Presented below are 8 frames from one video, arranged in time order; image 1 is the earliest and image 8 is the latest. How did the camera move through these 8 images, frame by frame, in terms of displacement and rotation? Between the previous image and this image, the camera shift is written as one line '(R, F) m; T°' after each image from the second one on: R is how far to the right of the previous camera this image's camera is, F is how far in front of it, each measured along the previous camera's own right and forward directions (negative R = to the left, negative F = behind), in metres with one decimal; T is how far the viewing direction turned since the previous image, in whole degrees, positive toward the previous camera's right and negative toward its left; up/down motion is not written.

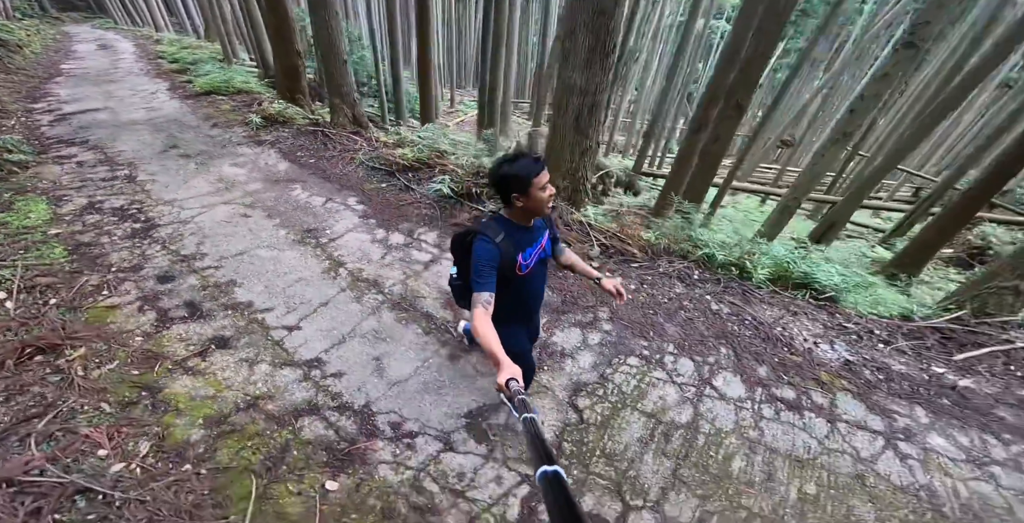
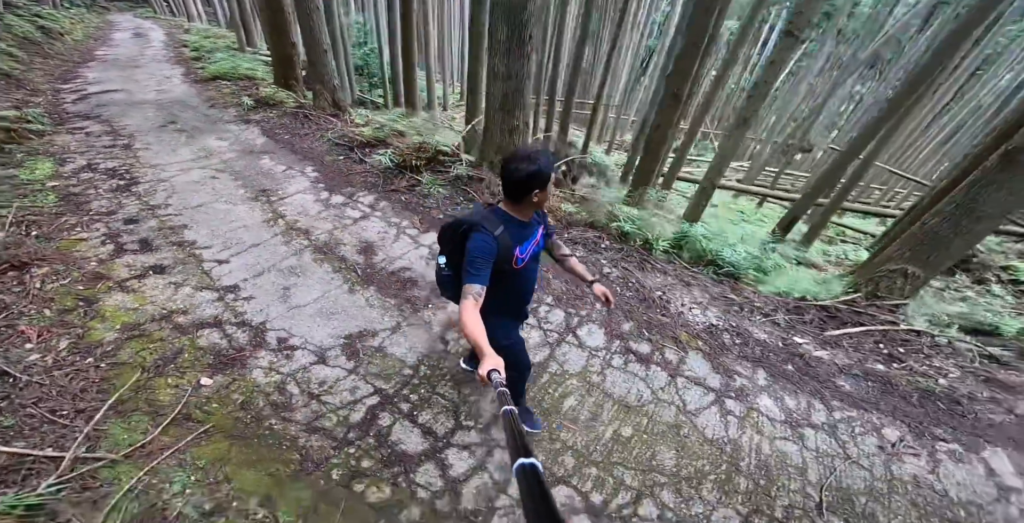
(+1.1, -0.3) m; -4°
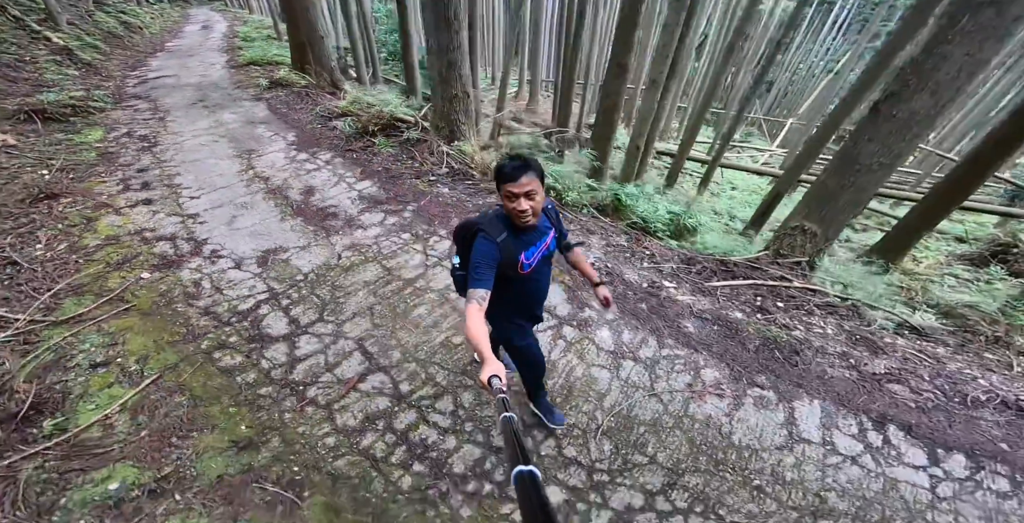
(+1.5, -0.2) m; -9°
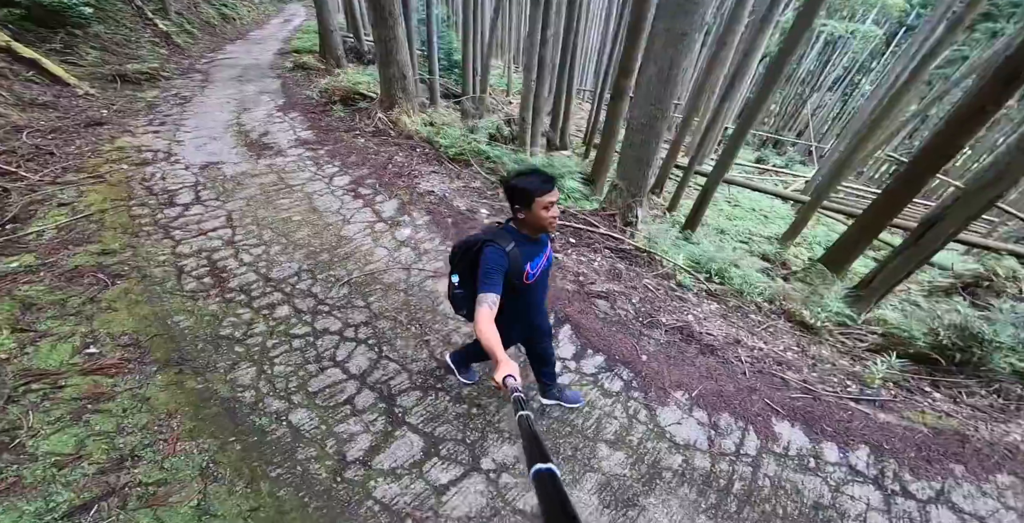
(+2.2, -0.5) m; -10°
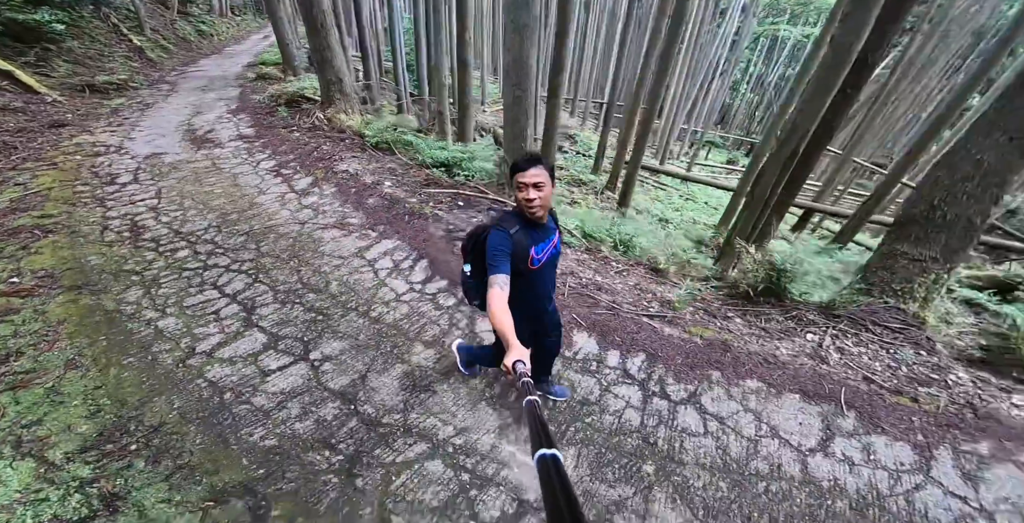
(+1.1, -0.4) m; -1°
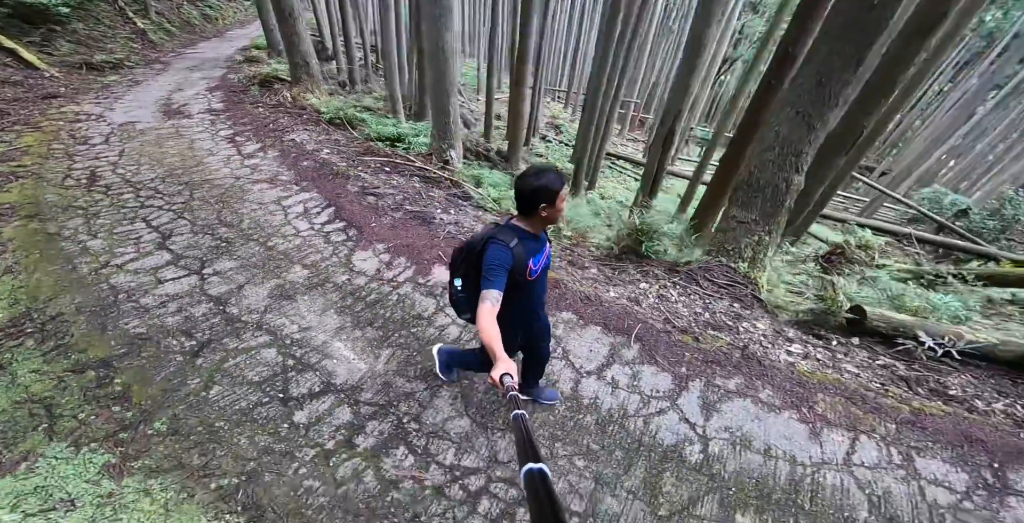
(+1.1, -0.4) m; -2°
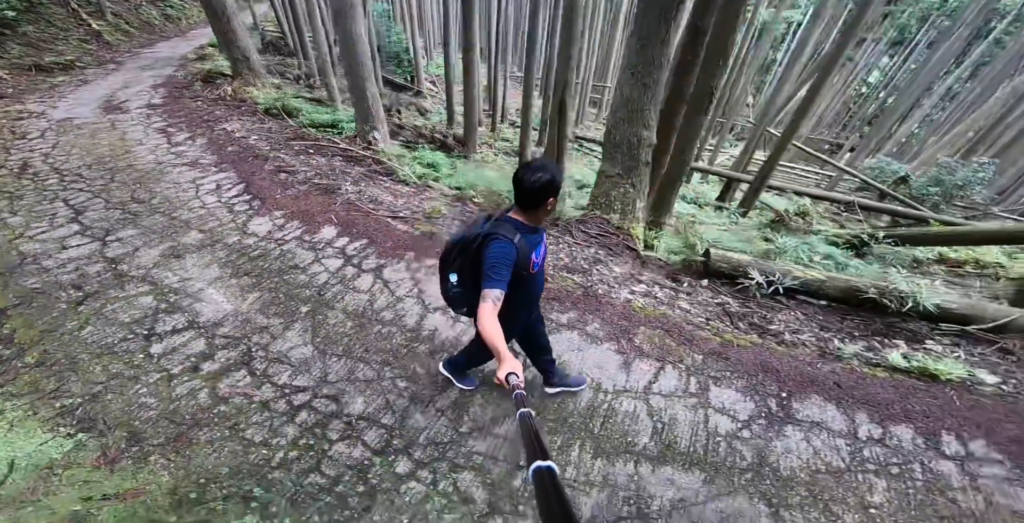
(+0.9, -0.2) m; 0°
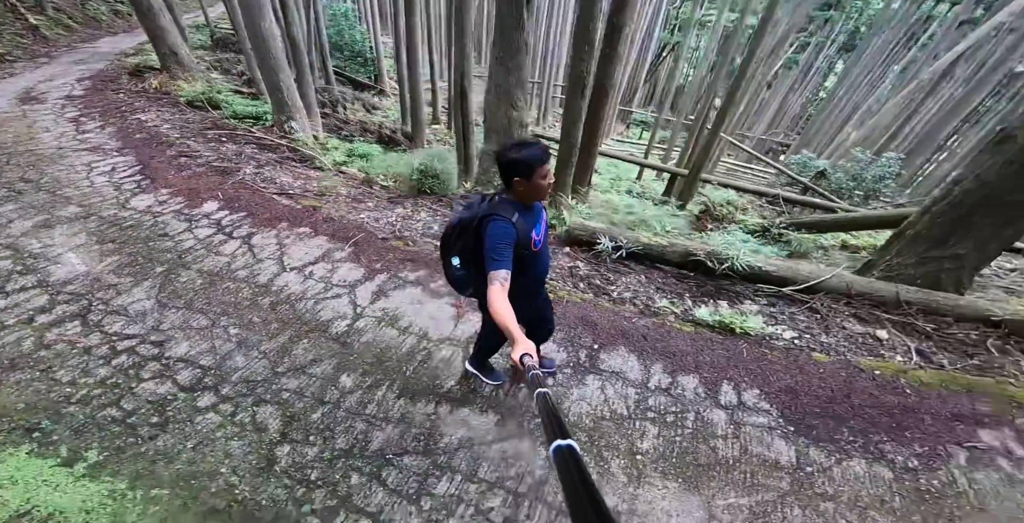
(+1.0, -0.2) m; +2°
